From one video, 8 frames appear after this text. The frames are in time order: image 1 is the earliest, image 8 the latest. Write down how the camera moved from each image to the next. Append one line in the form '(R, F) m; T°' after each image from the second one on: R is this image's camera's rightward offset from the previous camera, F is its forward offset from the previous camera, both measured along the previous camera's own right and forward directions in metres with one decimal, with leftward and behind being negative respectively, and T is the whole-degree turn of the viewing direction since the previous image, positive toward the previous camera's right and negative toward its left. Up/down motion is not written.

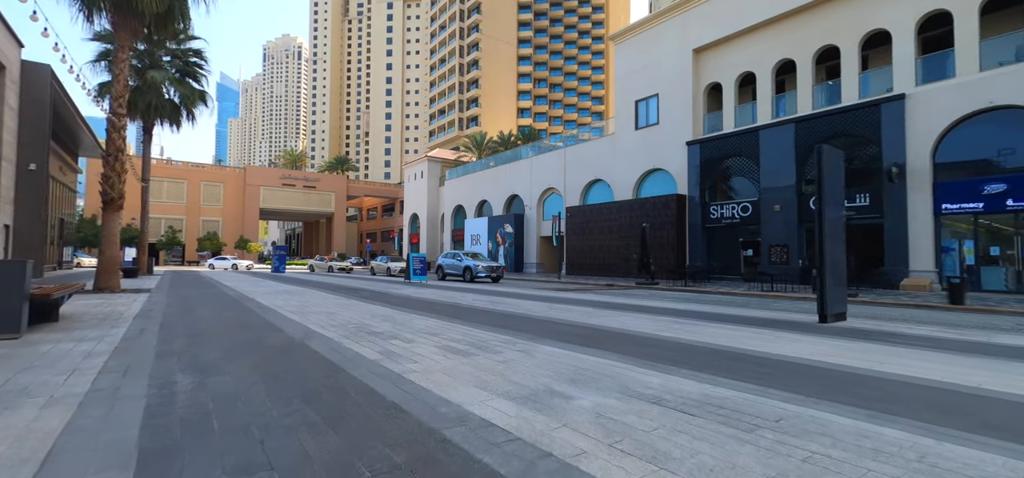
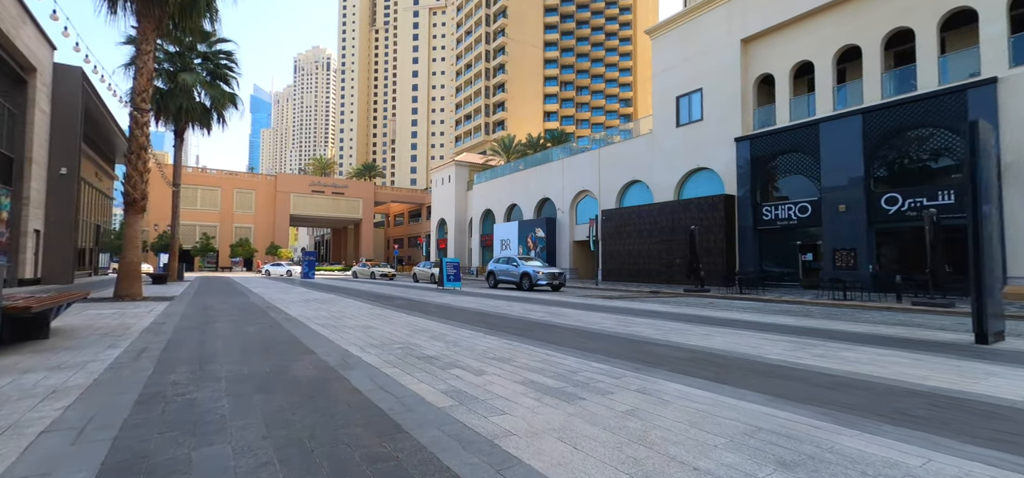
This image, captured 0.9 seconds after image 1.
(-0.7, +1.4) m; -3°
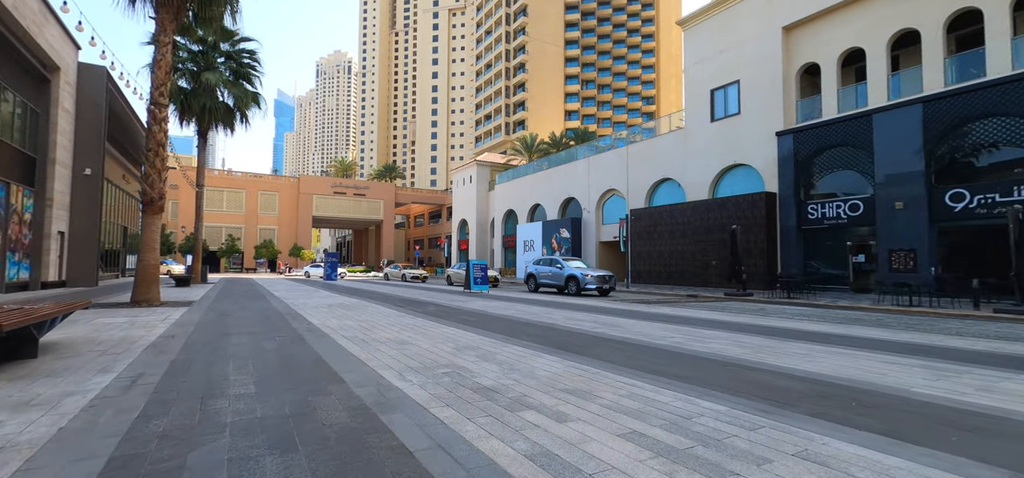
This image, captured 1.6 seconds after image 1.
(-0.5, +1.0) m; -2°
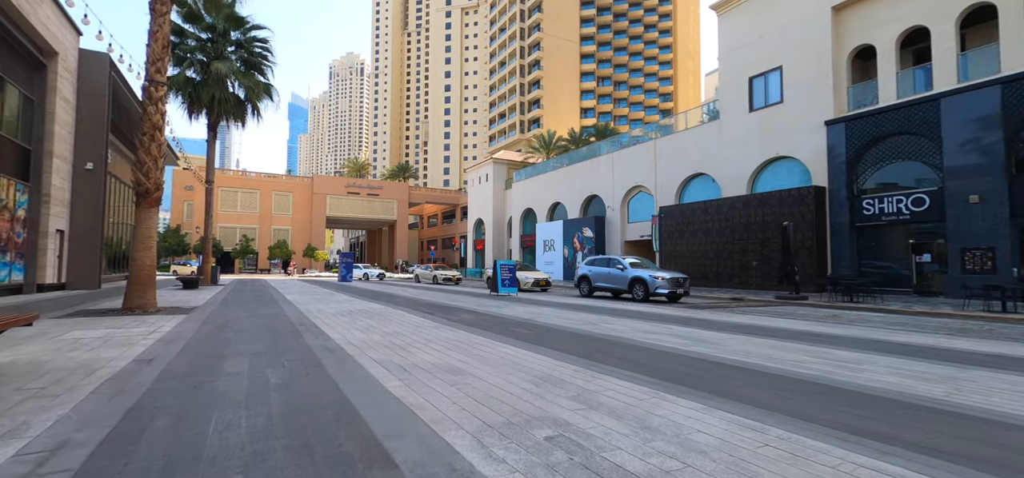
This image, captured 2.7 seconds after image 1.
(-0.8, +1.6) m; -1°
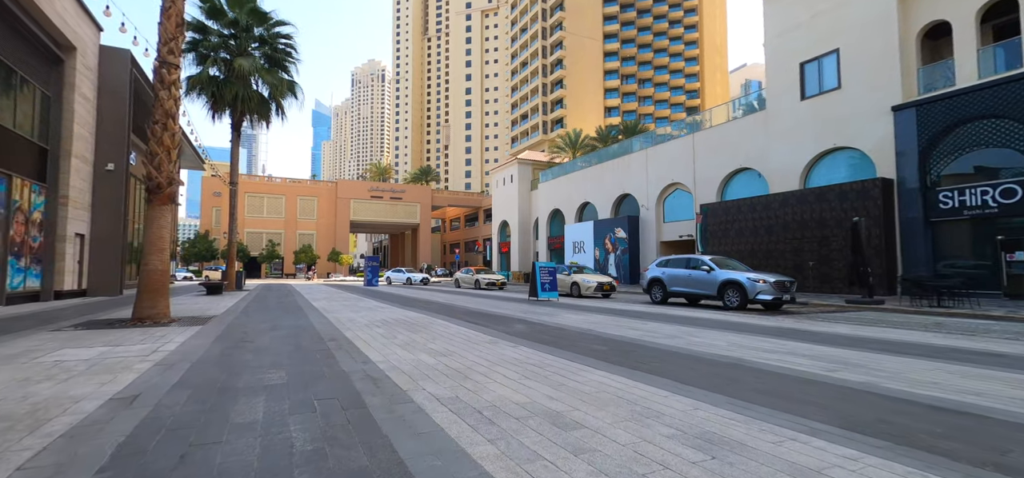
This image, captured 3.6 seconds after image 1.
(-0.7, +1.4) m; -3°
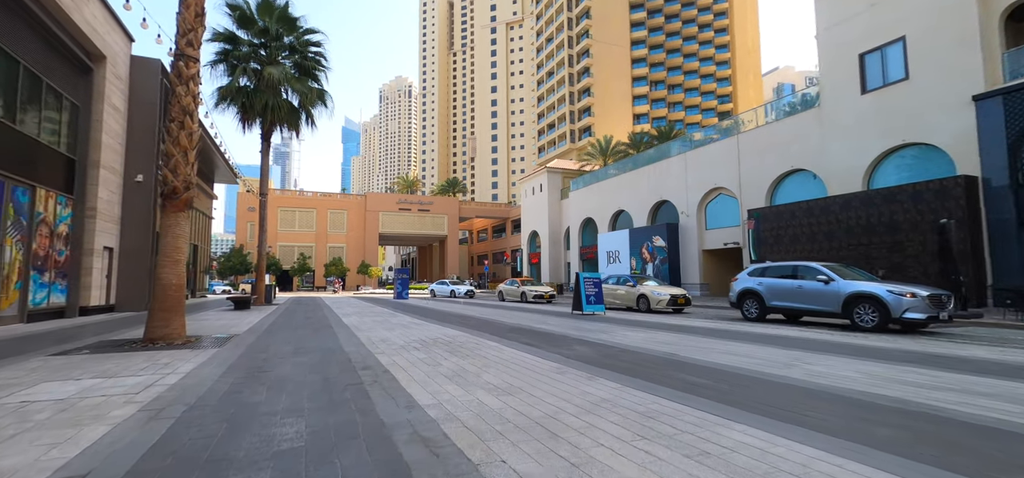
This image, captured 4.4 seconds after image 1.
(-0.5, +1.2) m; -3°
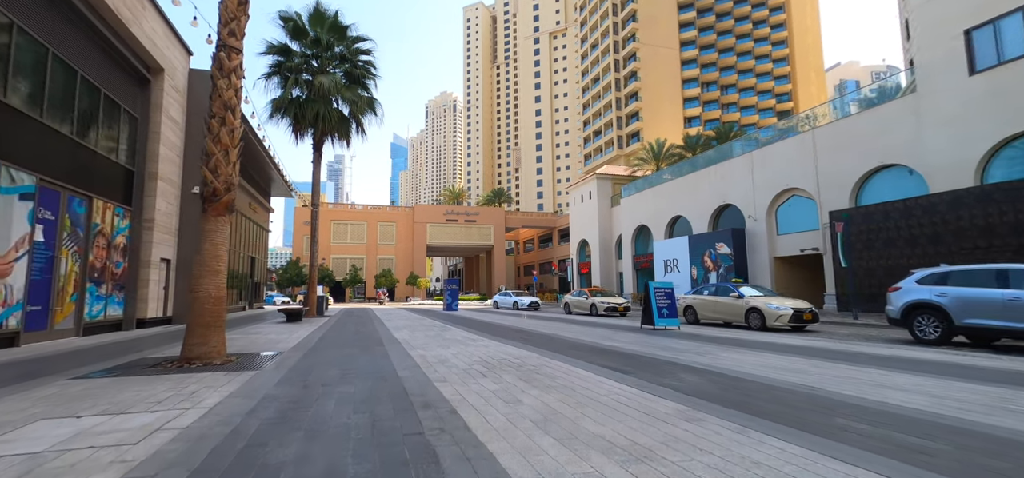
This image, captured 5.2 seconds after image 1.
(-0.5, +1.2) m; -6°
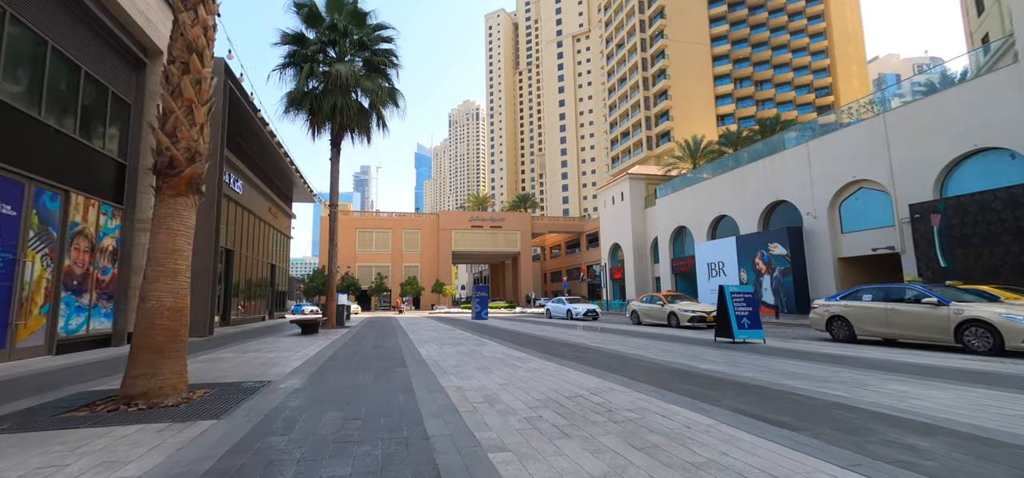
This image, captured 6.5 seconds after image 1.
(-0.6, +2.1) m; -3°
